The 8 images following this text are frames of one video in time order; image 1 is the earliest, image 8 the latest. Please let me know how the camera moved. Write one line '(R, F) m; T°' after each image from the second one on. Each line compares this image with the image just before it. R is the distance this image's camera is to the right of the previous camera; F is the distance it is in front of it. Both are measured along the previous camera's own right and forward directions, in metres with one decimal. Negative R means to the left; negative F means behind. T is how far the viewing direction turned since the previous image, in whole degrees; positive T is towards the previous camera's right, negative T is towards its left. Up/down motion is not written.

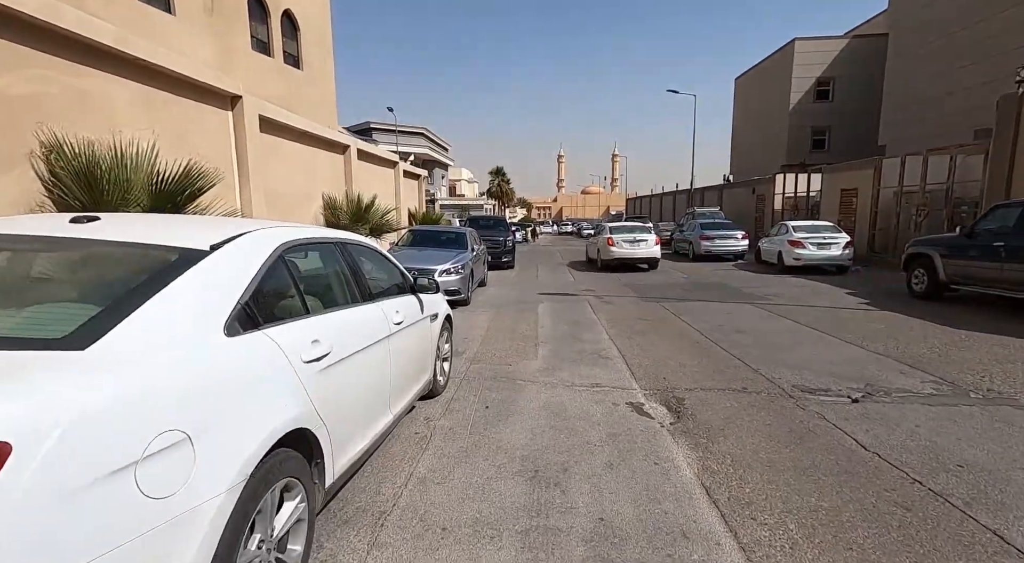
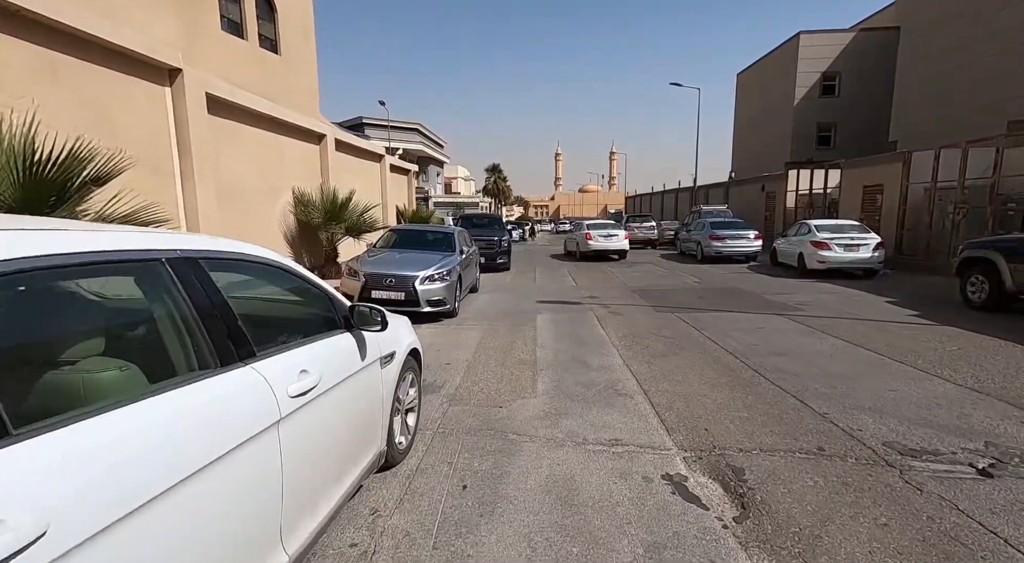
(0.0, +1.5) m; 0°
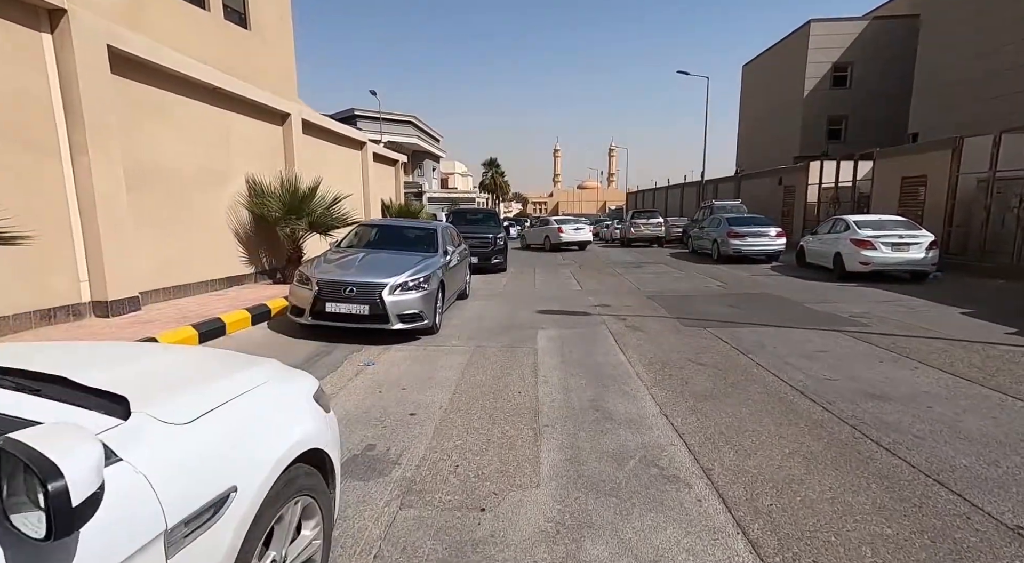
(+0.1, +1.9) m; 0°
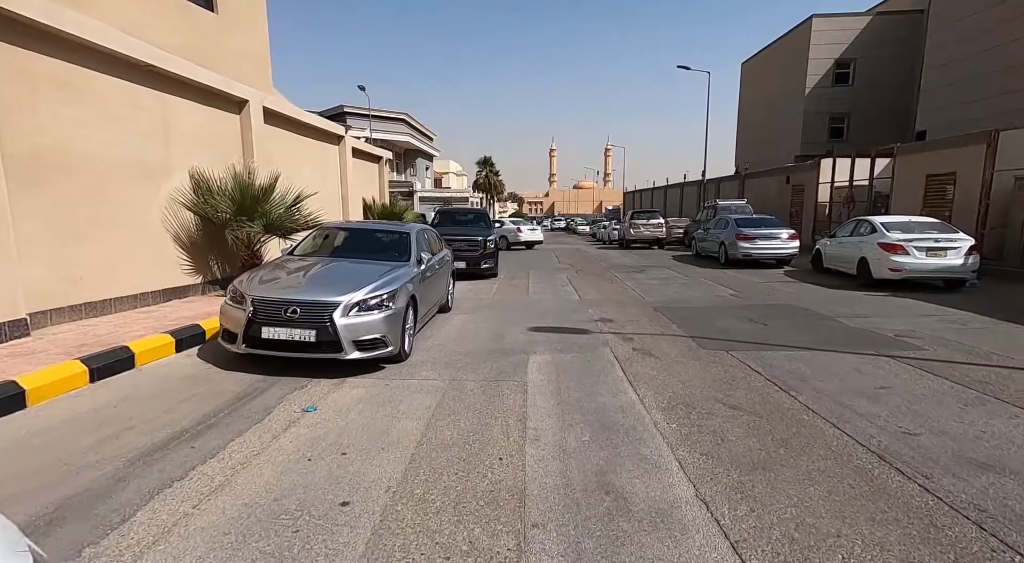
(+0.1, +1.3) m; 0°
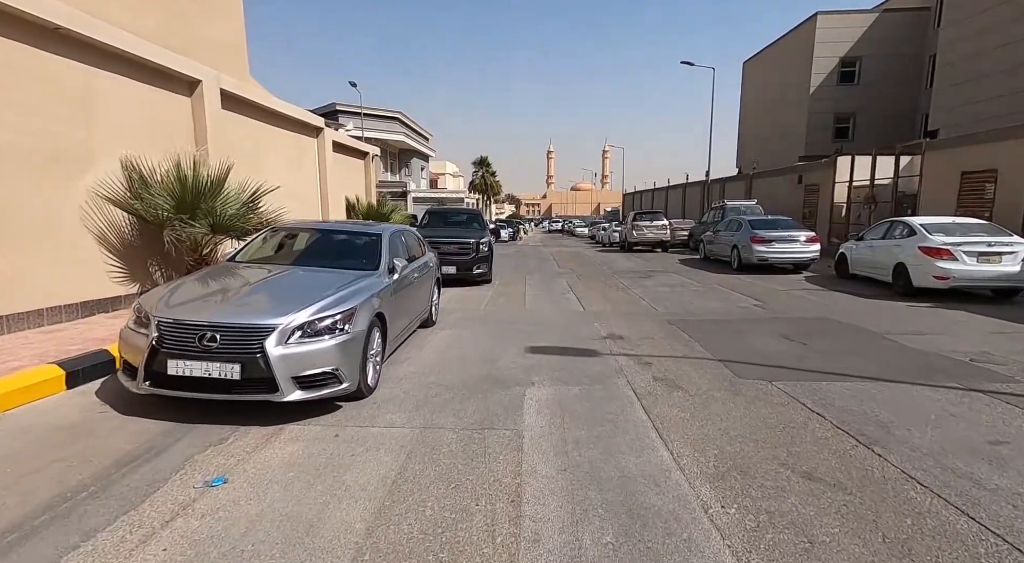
(0.0, +1.3) m; 0°
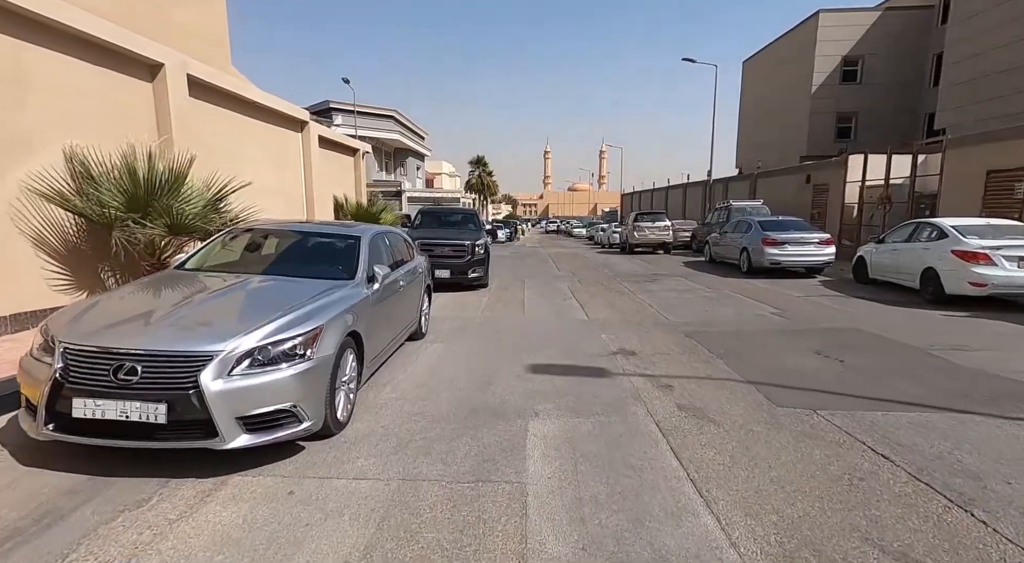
(0.0, +0.8) m; 0°
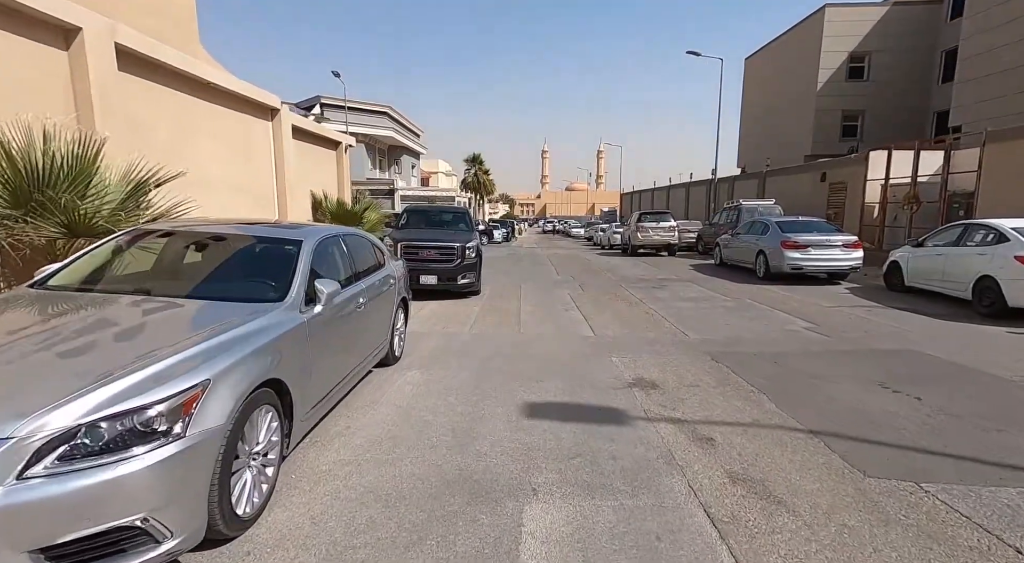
(0.0, +1.3) m; 0°
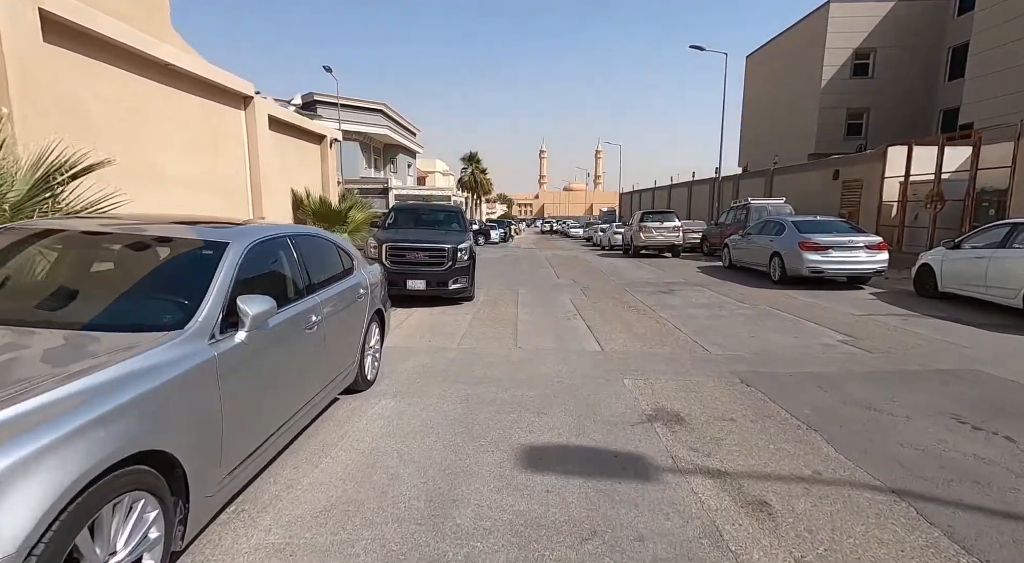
(0.0, +1.0) m; 0°
